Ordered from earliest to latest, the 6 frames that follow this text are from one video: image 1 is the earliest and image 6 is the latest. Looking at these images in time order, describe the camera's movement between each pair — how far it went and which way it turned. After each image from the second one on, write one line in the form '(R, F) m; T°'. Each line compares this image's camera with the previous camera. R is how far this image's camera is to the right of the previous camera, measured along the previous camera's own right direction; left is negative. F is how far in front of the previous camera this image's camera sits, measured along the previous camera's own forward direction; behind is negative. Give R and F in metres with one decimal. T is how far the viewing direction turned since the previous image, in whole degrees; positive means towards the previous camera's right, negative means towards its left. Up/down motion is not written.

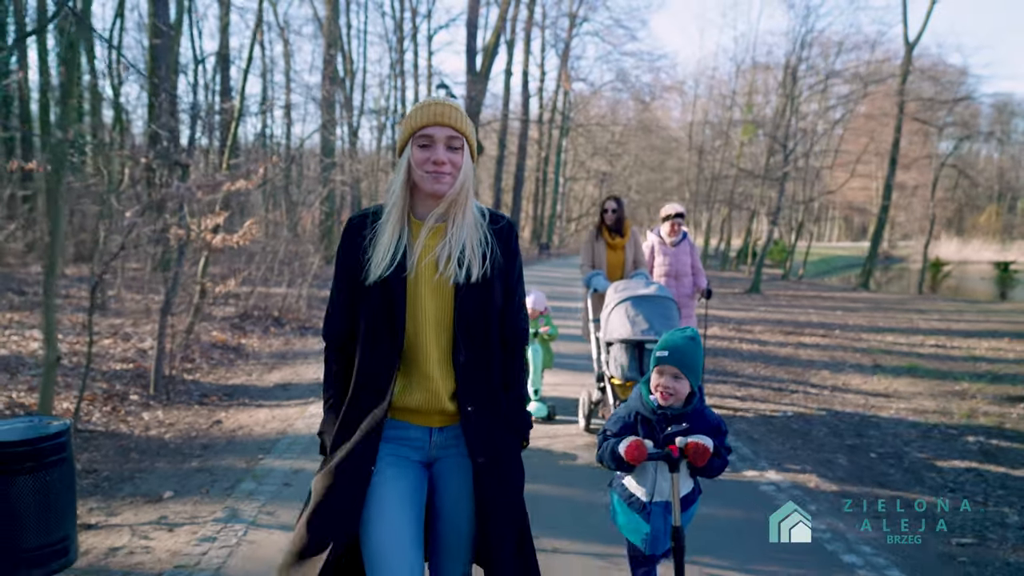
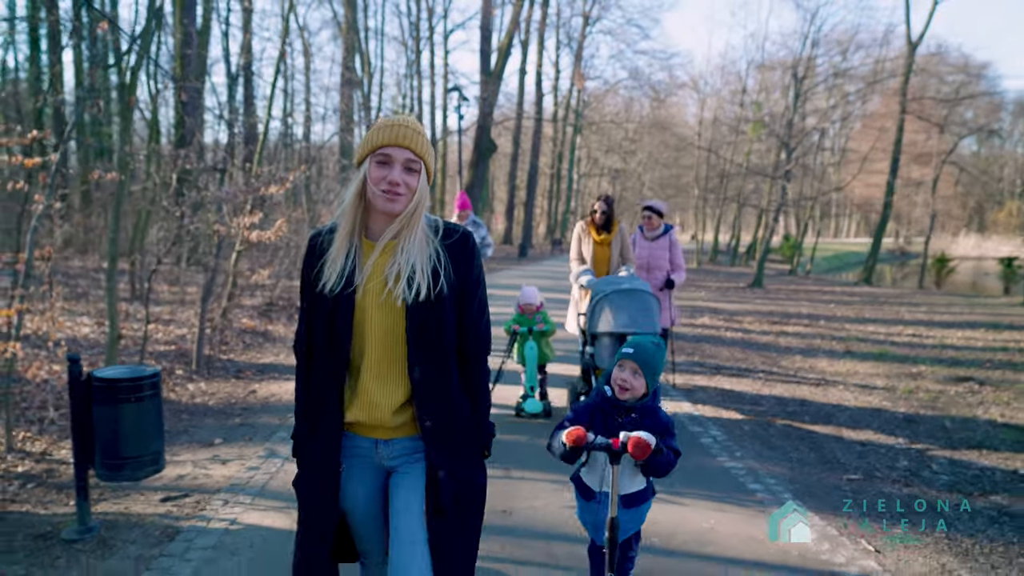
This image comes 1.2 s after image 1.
(+0.3, -1.0) m; -1°
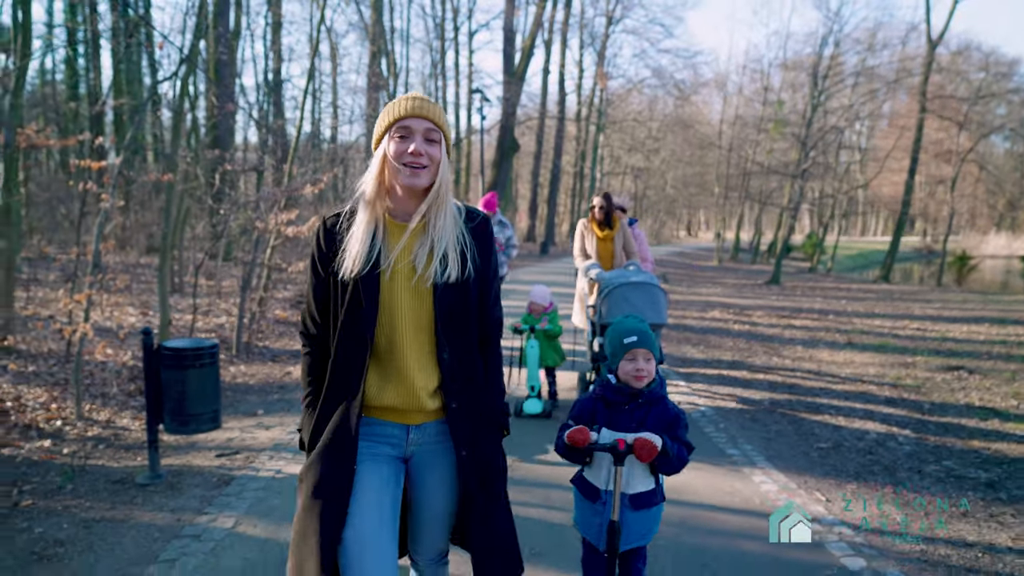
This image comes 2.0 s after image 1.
(+0.1, -0.6) m; -2°
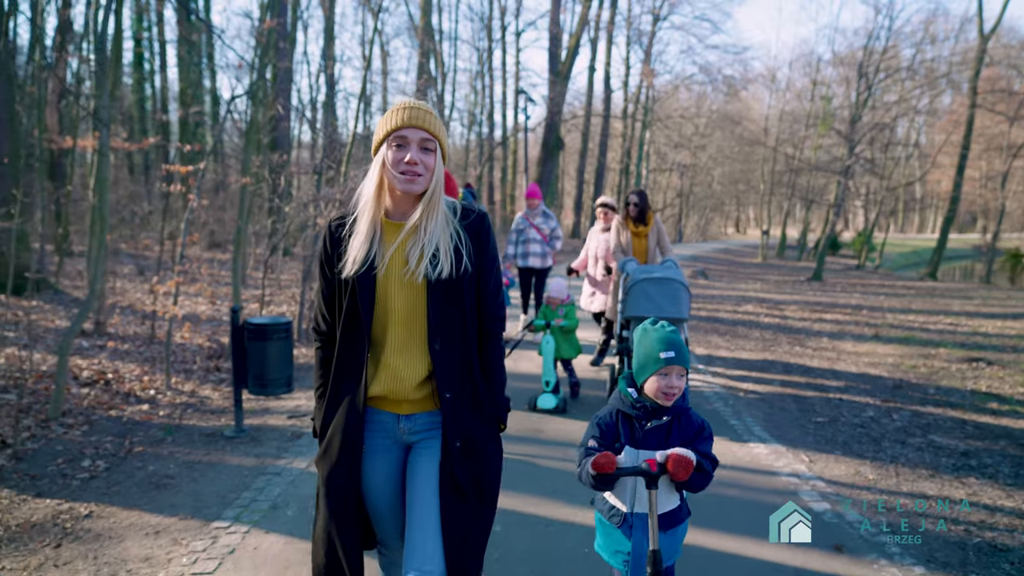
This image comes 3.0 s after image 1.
(+0.2, -0.7) m; -4°
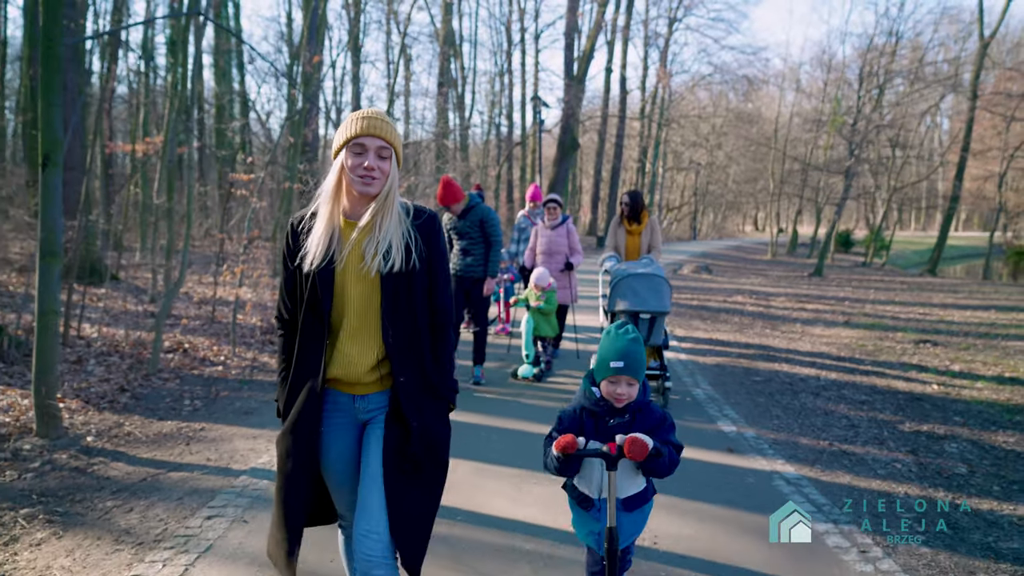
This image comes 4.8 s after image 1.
(+0.2, -1.5) m; -2°
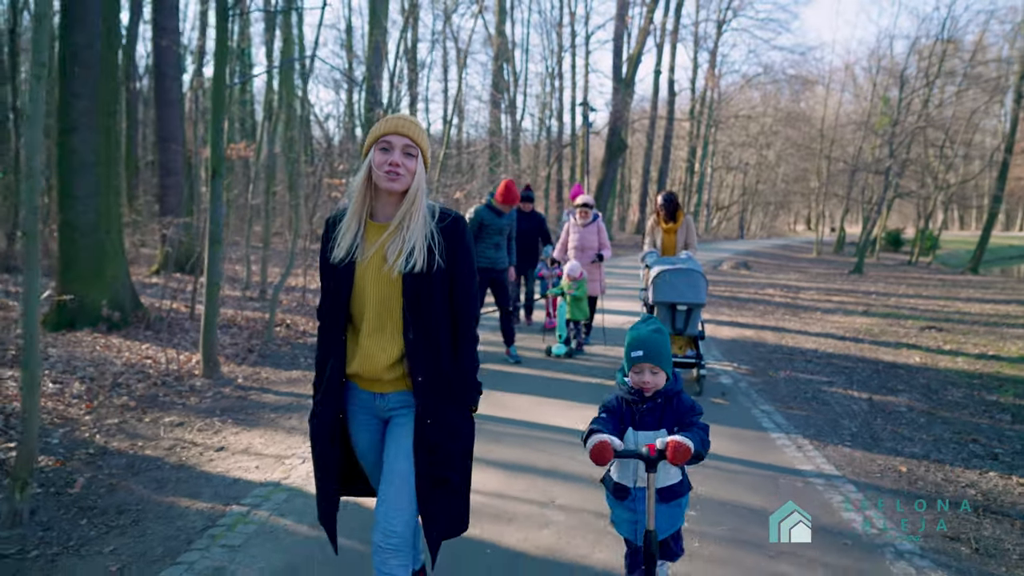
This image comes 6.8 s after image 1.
(0.0, -1.7) m; -4°
